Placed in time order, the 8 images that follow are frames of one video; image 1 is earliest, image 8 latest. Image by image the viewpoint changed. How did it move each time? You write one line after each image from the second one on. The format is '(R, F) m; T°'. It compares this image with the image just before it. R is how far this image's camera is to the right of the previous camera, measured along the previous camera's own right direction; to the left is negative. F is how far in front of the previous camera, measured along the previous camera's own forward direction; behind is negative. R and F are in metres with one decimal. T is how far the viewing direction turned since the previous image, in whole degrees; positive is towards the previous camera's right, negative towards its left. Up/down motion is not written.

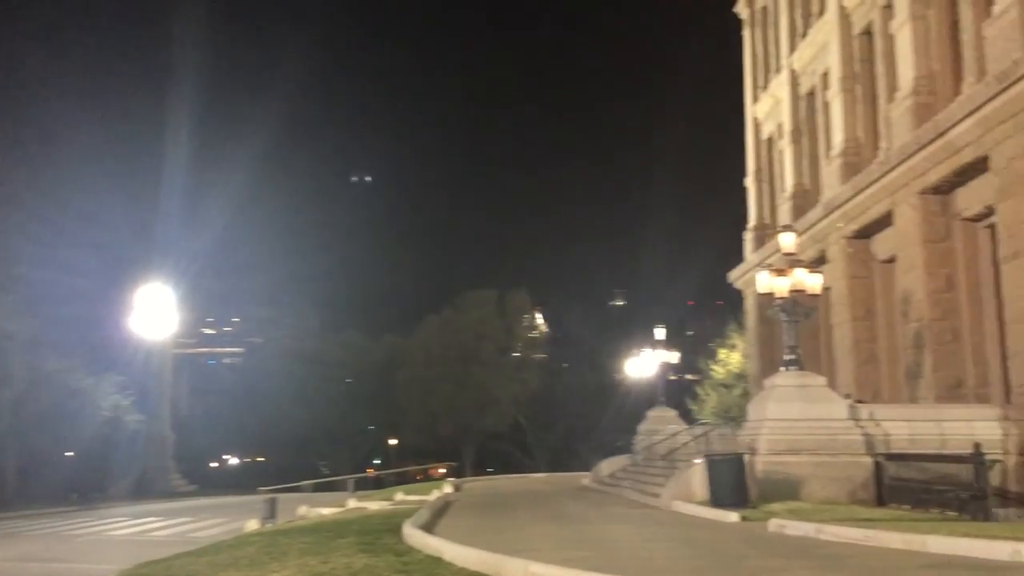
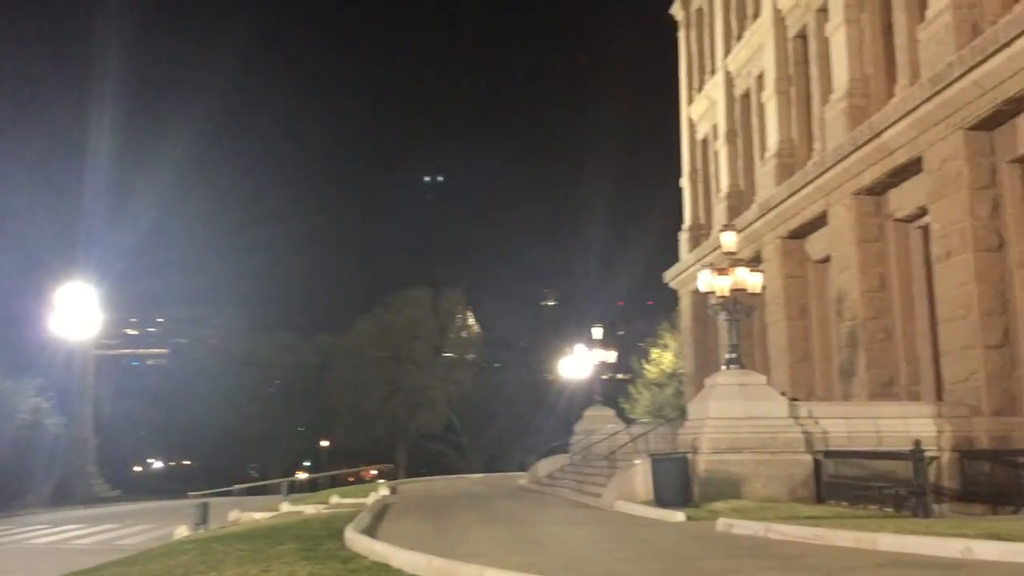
(-0.2, +0.3) m; +4°
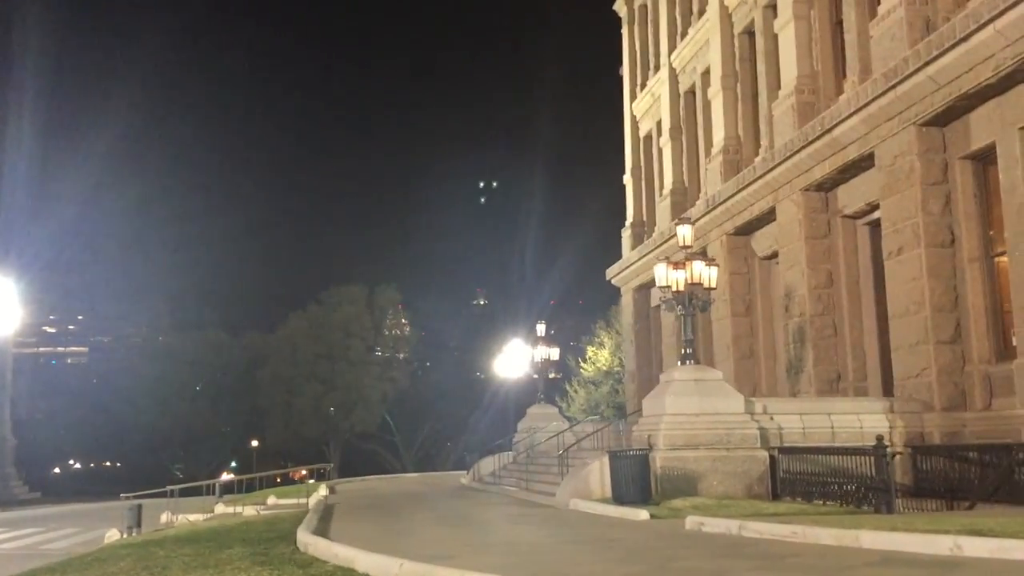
(-0.4, +0.5) m; +4°
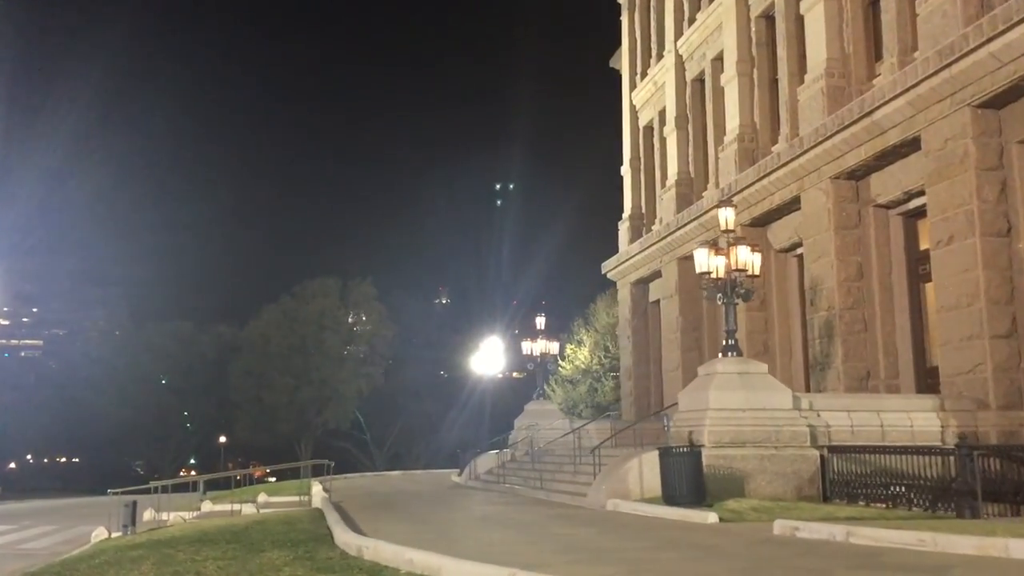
(-1.1, +1.2) m; +2°
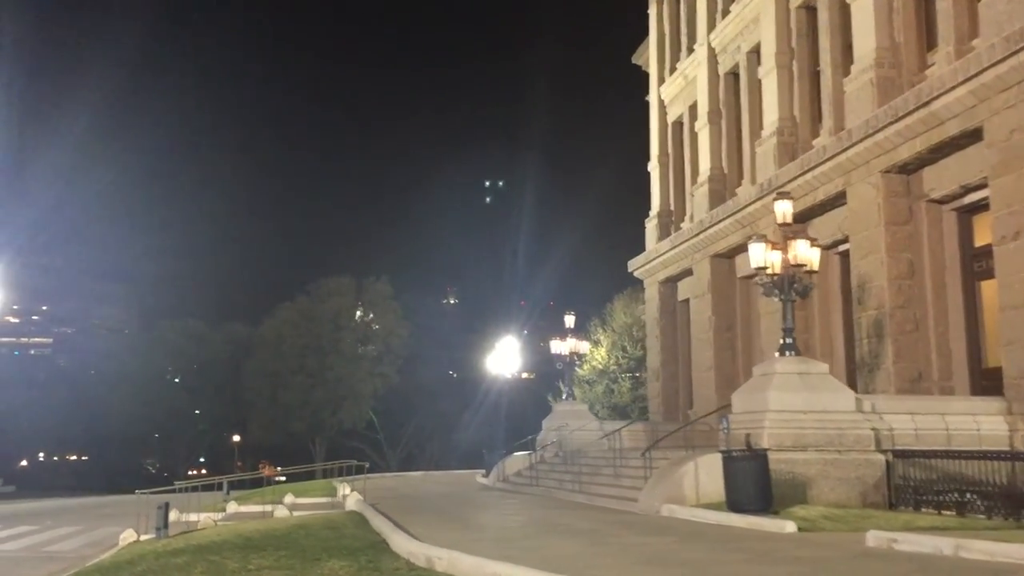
(-0.6, +0.7) m; 0°
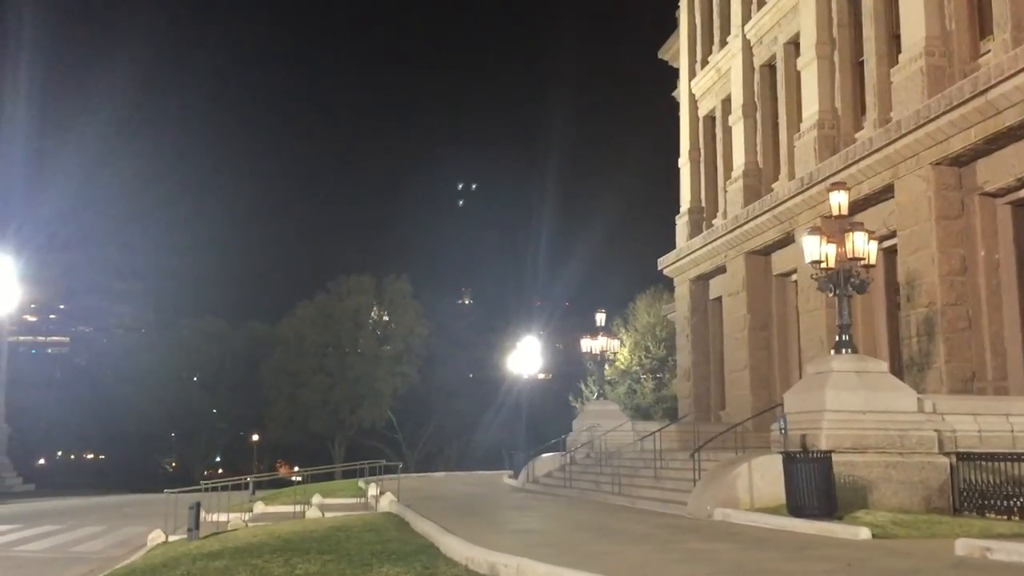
(-0.4, +0.6) m; -1°
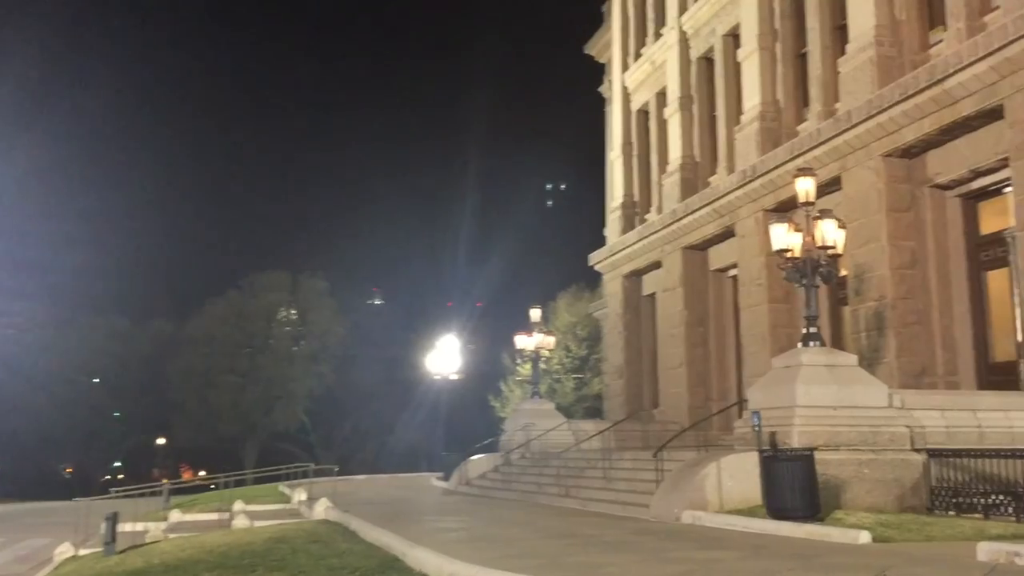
(-0.5, +1.1) m; +5°
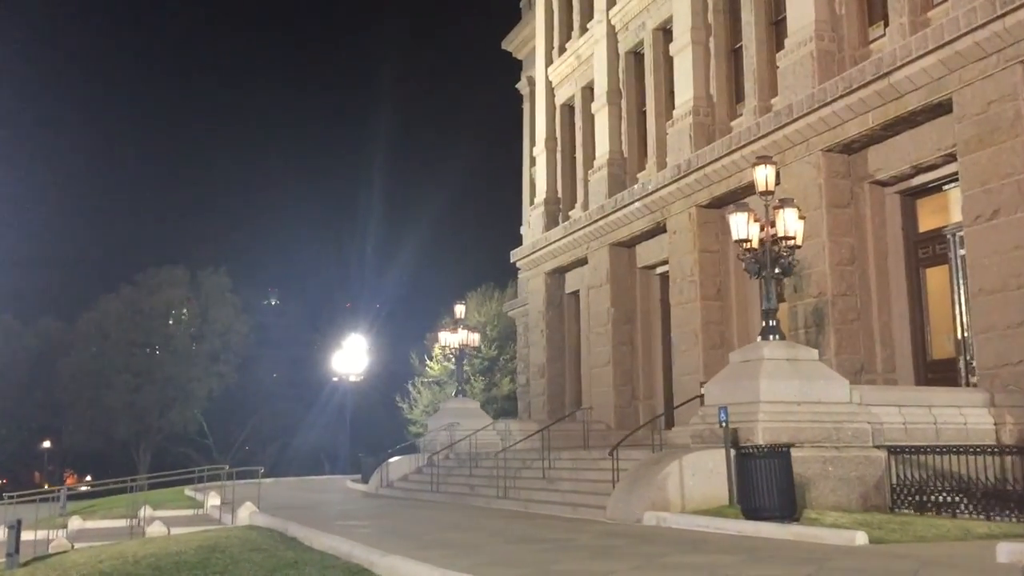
(-0.6, +0.9) m; +6°
